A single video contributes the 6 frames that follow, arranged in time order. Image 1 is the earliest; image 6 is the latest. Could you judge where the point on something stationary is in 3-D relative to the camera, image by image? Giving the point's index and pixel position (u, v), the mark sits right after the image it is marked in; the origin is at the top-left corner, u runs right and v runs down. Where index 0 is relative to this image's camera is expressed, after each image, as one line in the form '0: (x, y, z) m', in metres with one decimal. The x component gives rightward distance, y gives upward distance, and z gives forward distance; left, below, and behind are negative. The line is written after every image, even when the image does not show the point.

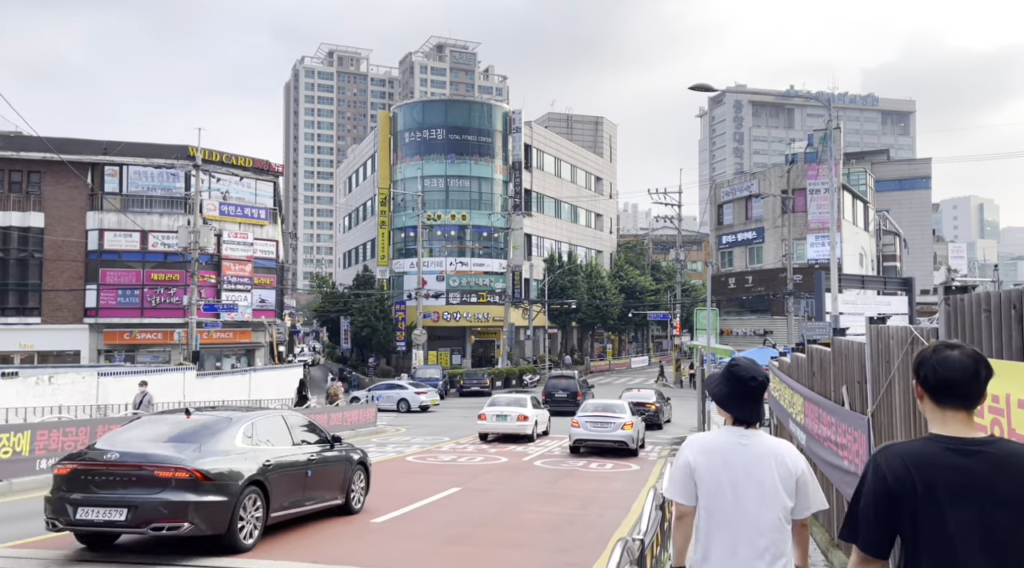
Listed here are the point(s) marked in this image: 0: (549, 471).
0: (+0.9, -4.2, +17.9) m
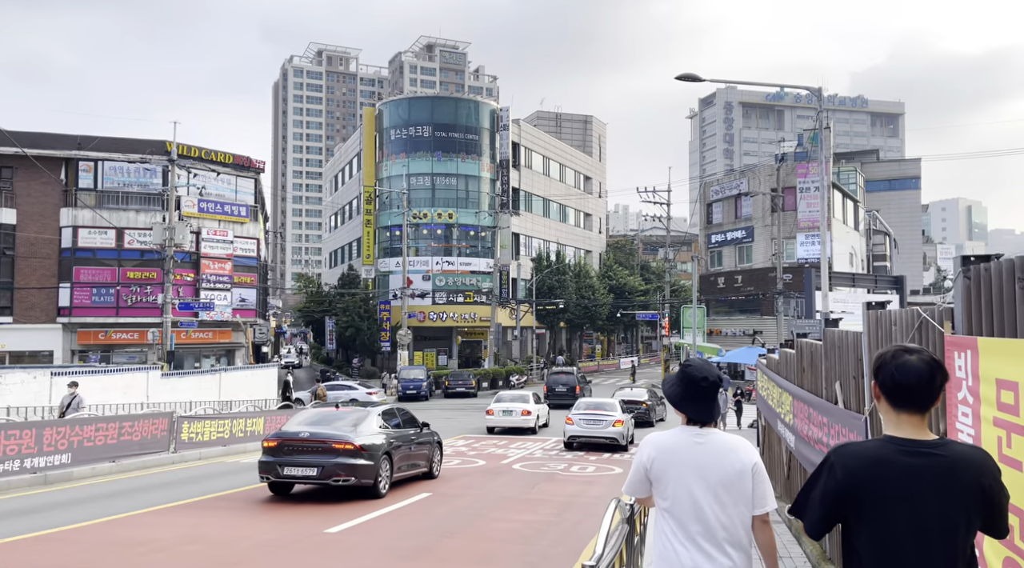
0: (+0.3, -4.1, +17.1) m
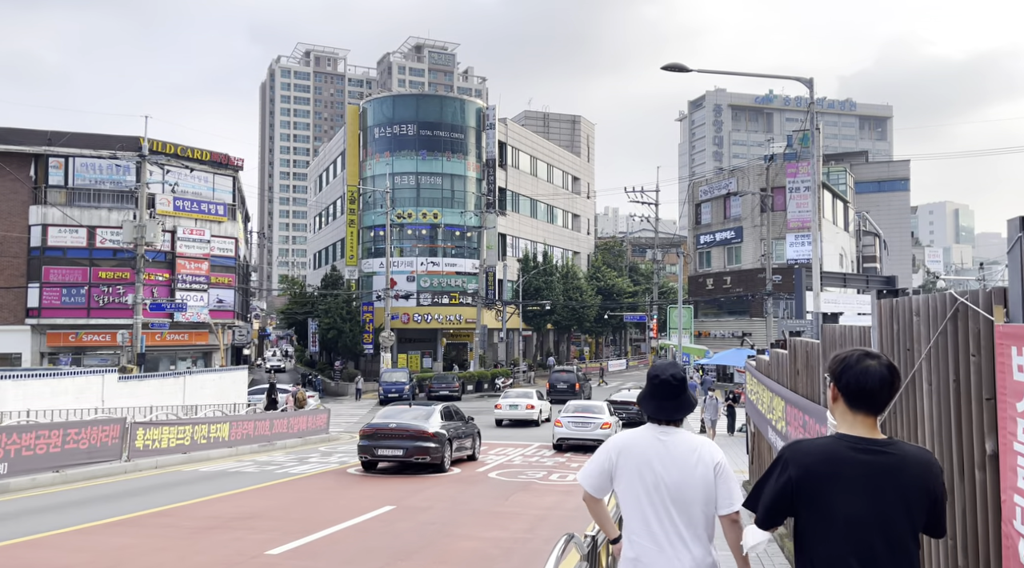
0: (-0.2, -4.1, +16.1) m
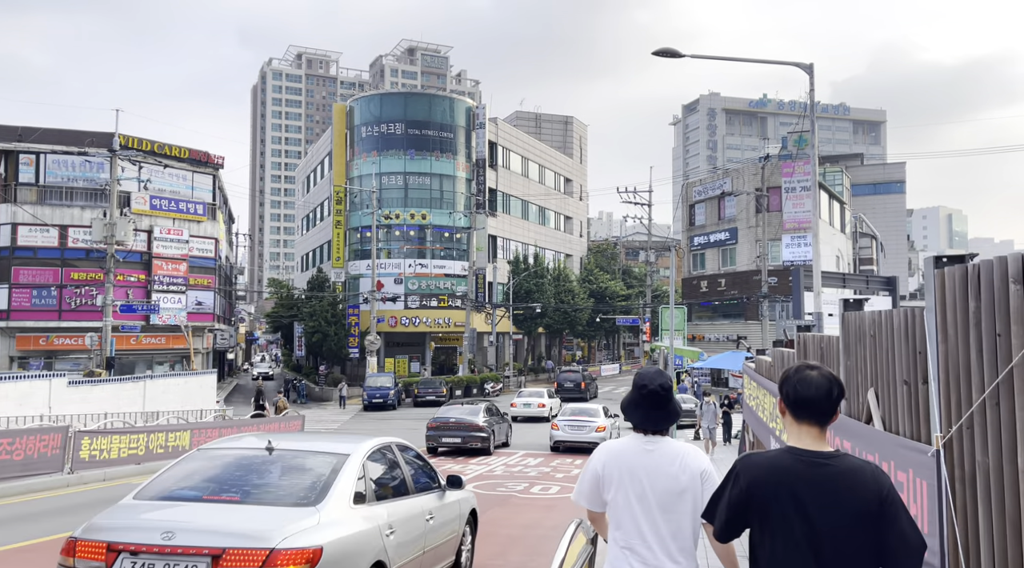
0: (-0.6, -4.0, +14.7) m
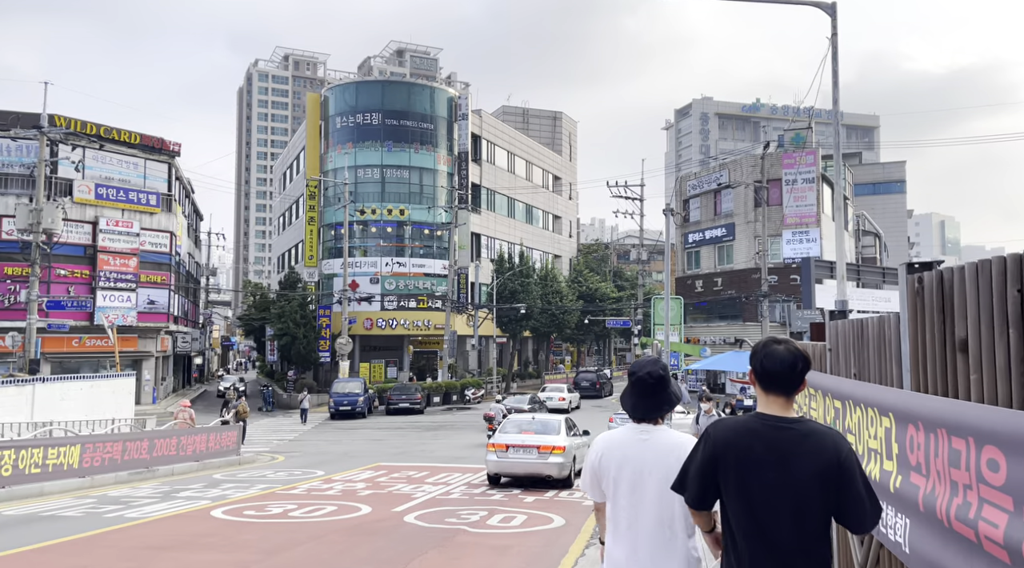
0: (-1.3, -3.6, +11.3) m
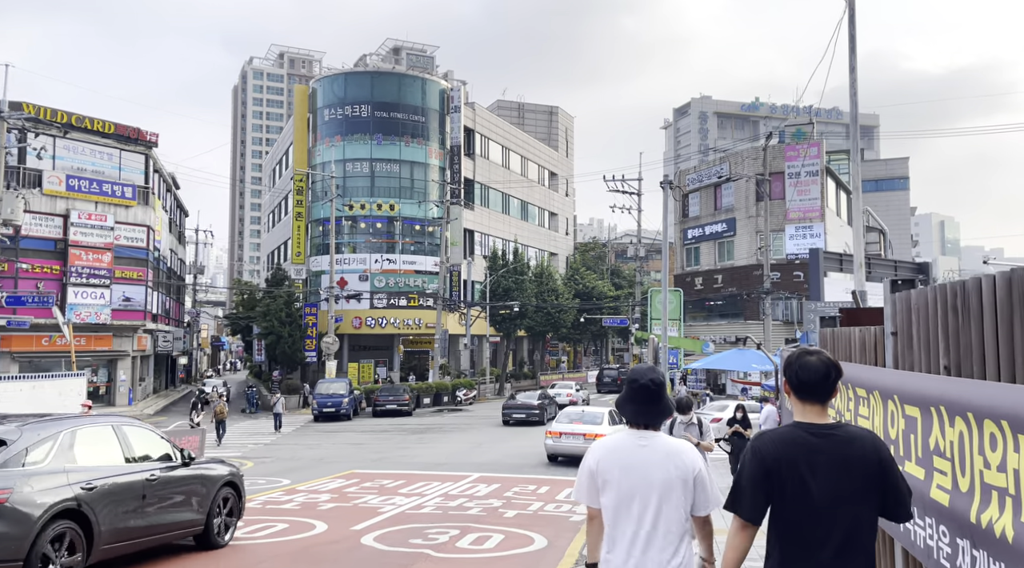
0: (-1.7, -3.4, +9.6) m
